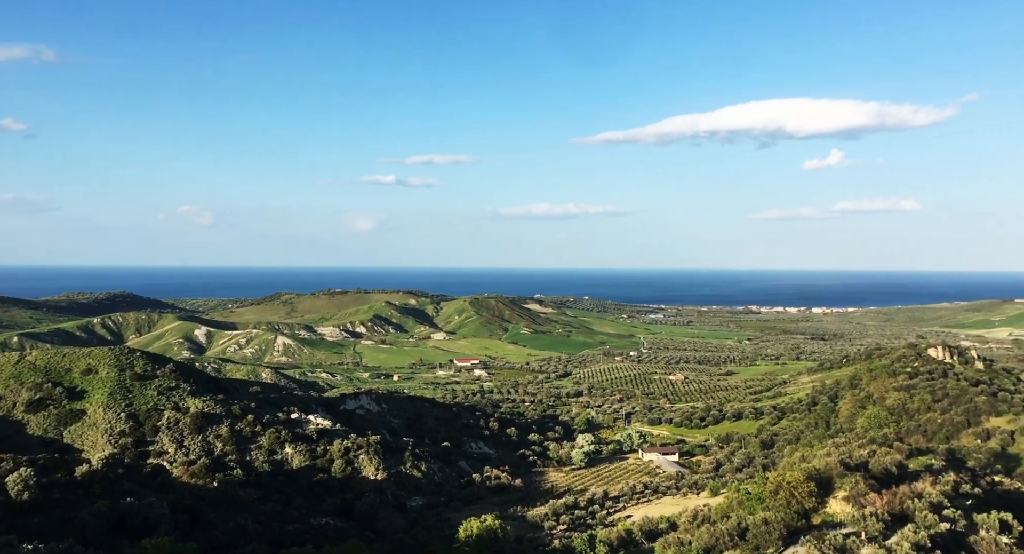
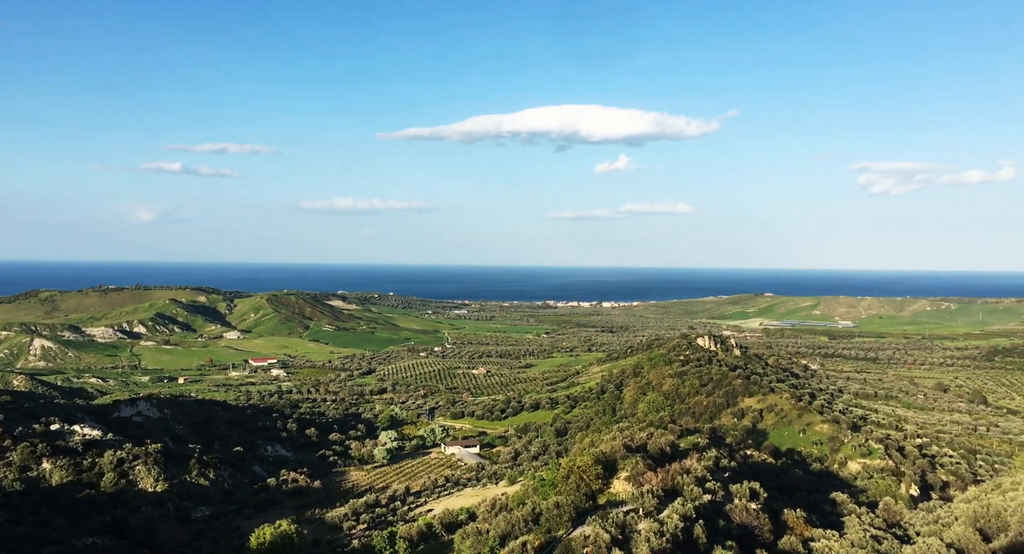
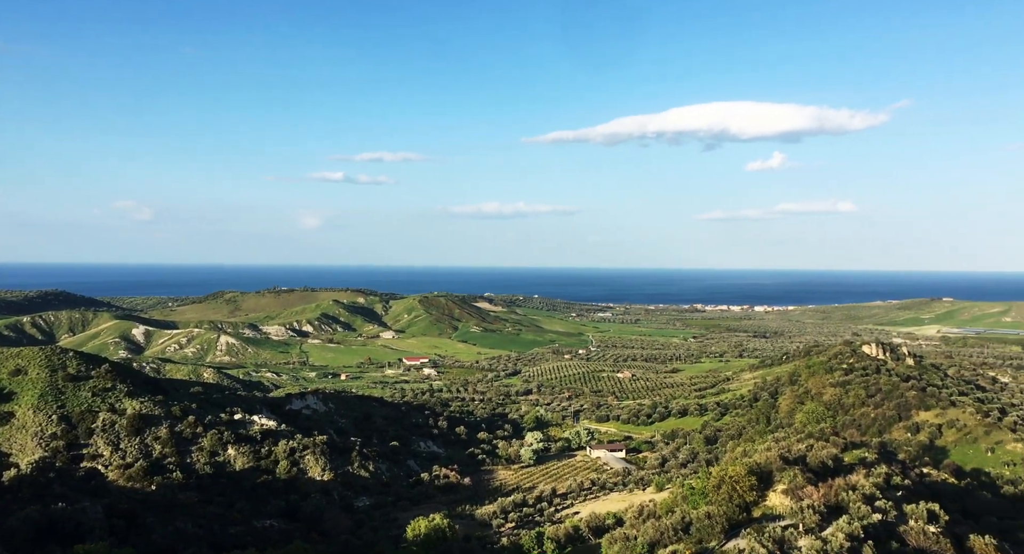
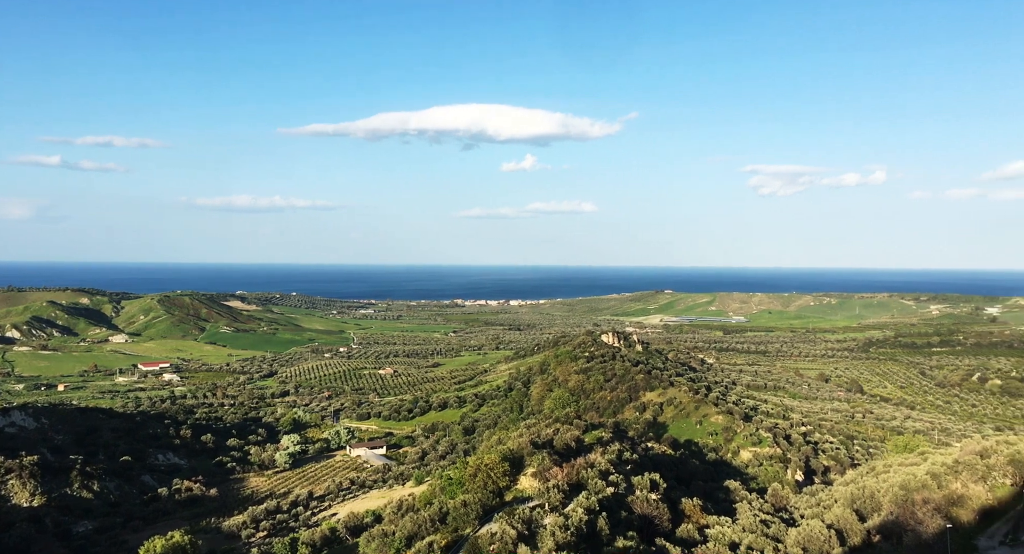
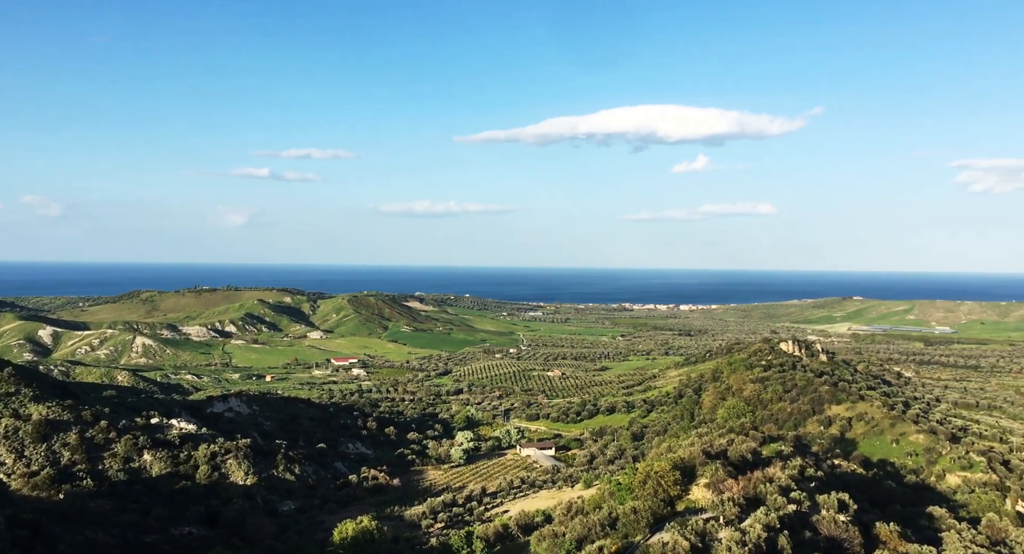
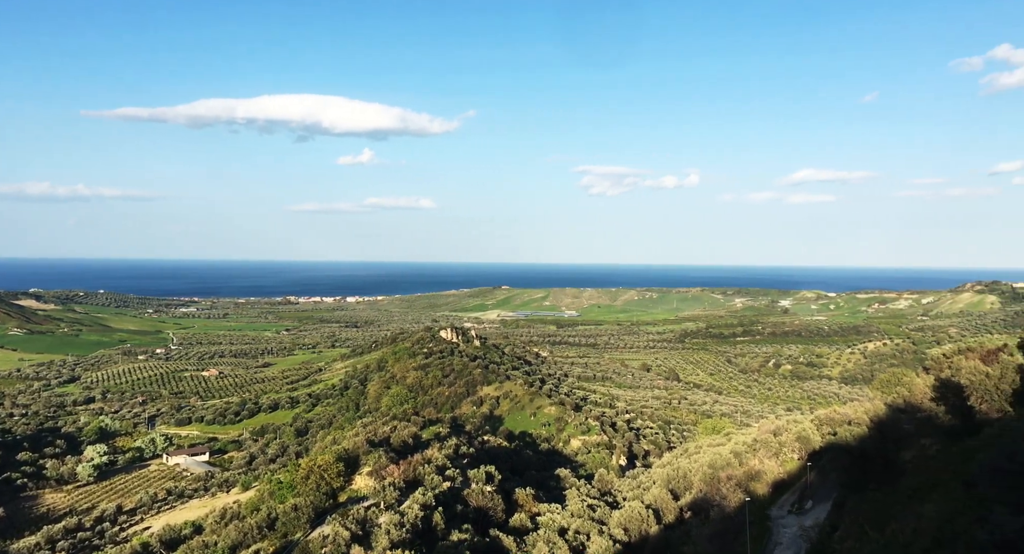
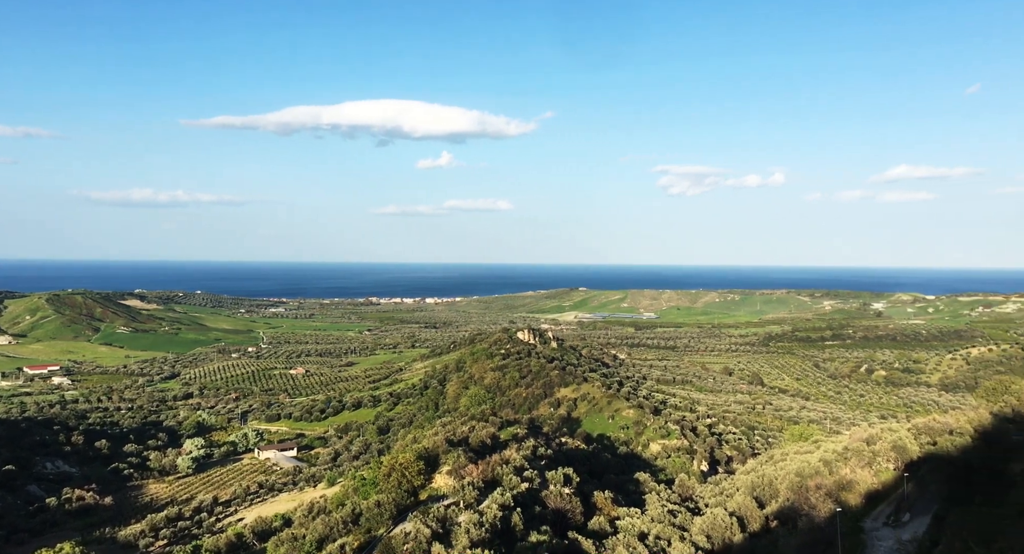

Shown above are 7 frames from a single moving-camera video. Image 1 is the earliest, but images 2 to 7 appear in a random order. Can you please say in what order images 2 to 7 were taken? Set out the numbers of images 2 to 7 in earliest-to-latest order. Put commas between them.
3, 5, 2, 4, 7, 6
